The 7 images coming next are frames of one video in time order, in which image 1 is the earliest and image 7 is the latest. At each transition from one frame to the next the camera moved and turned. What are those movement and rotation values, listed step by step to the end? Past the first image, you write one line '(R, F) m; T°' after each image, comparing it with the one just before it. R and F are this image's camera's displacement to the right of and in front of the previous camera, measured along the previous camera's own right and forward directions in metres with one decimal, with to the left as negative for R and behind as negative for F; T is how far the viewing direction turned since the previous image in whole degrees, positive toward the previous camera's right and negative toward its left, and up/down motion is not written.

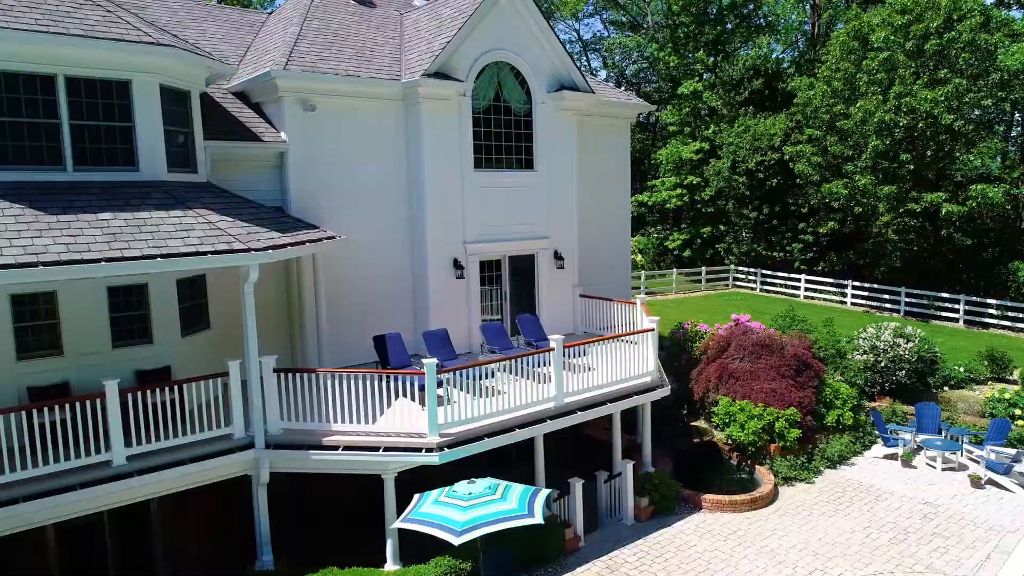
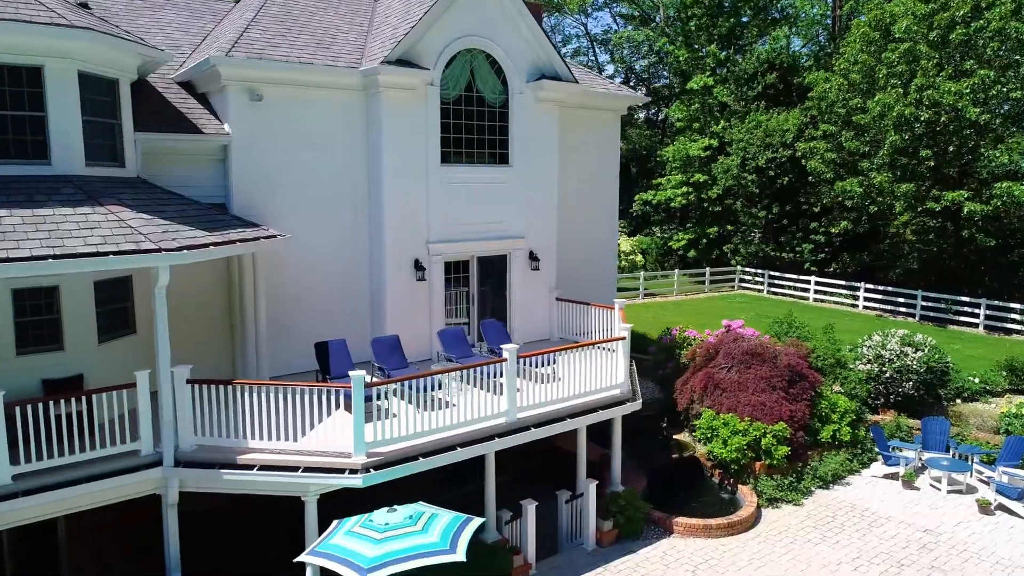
(+1.2, +1.1) m; -2°
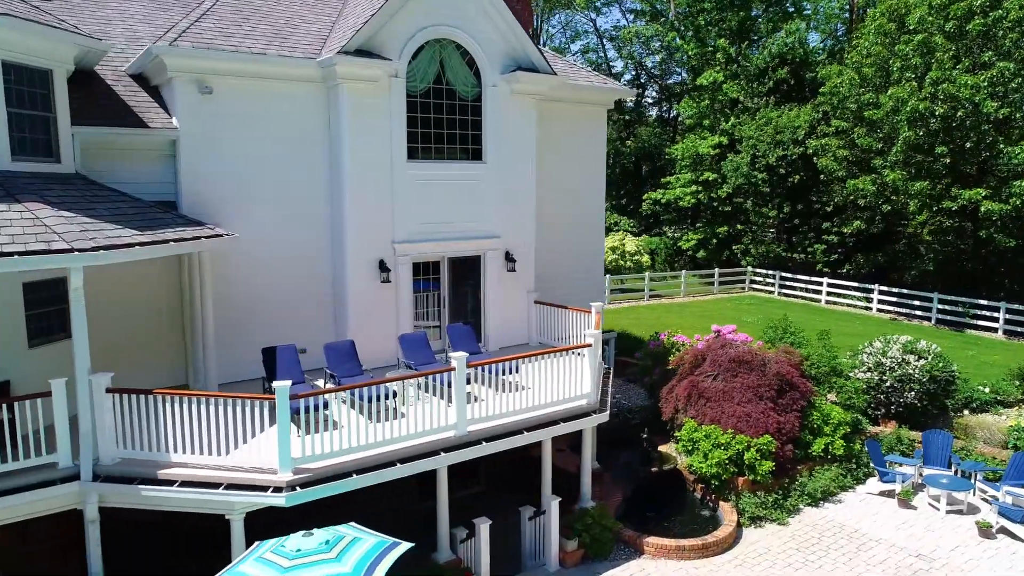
(+1.0, +0.8) m; -2°
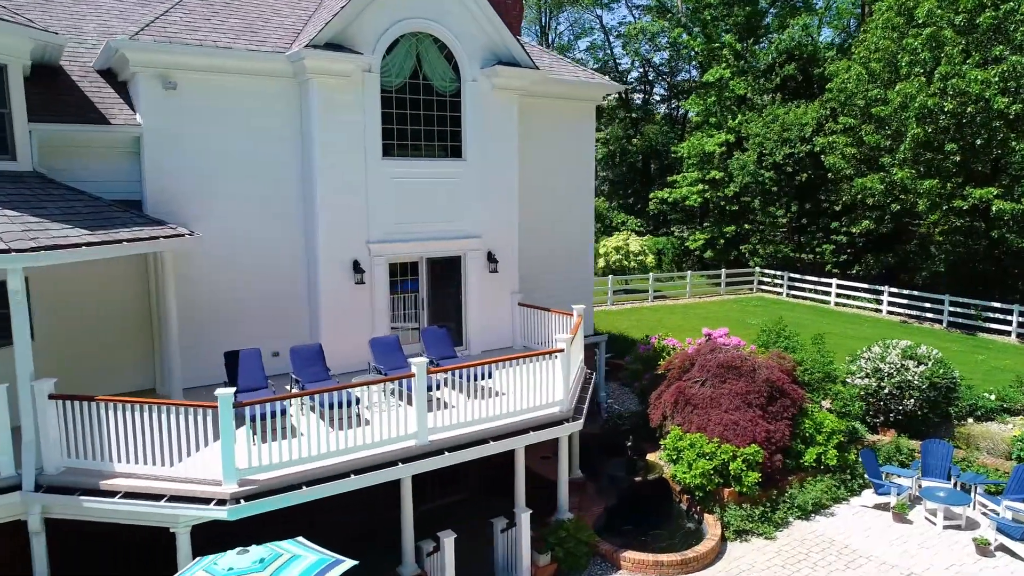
(+0.7, +0.5) m; -1°
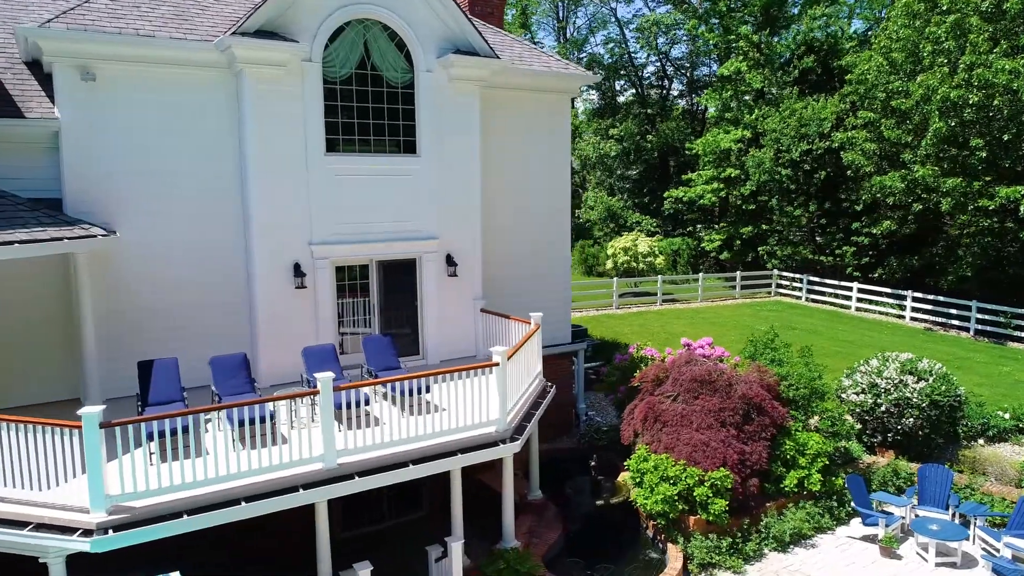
(+1.4, +1.0) m; -3°
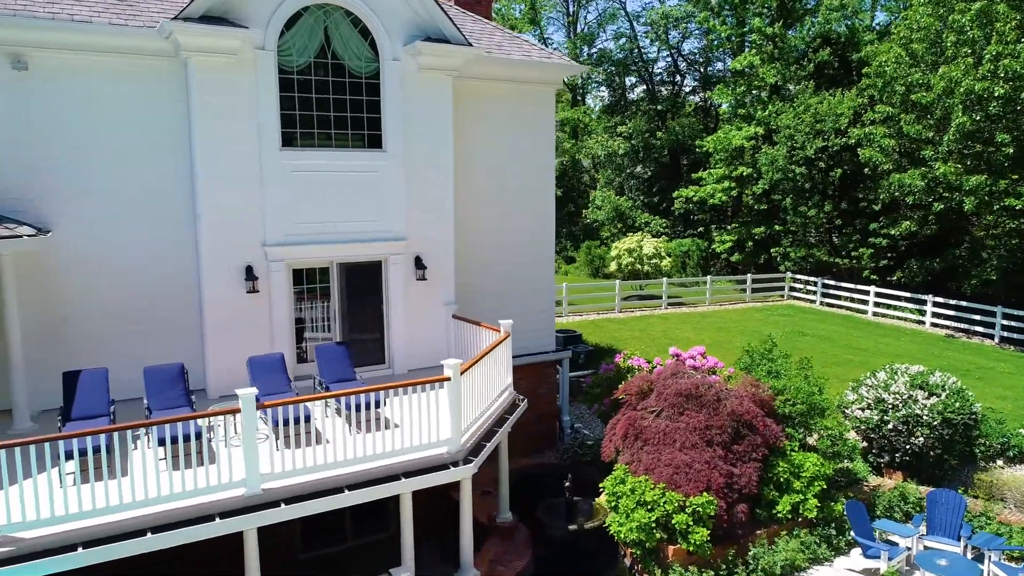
(+0.9, +1.0) m; -2°
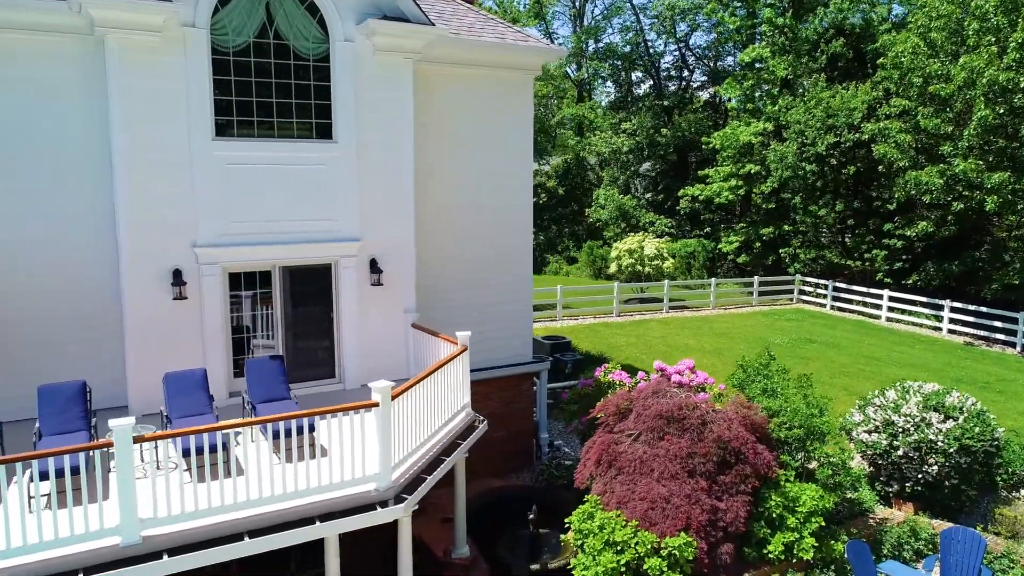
(+0.8, +1.3) m; -1°
